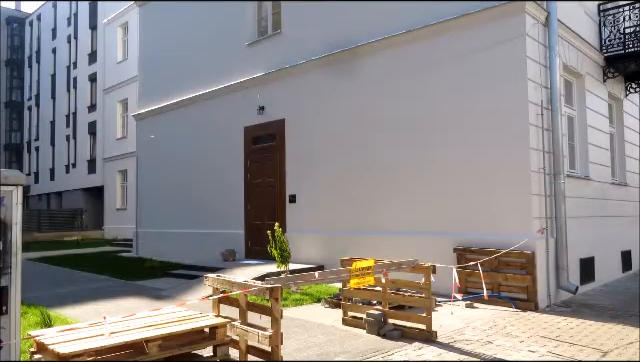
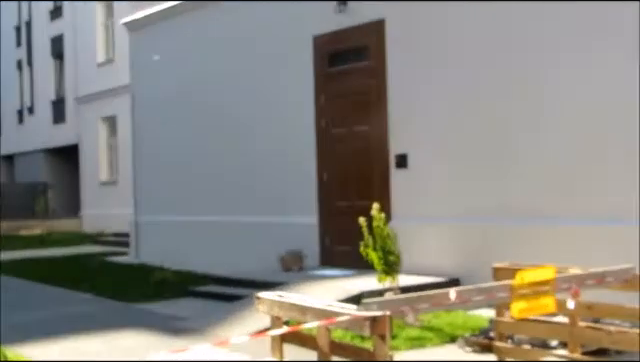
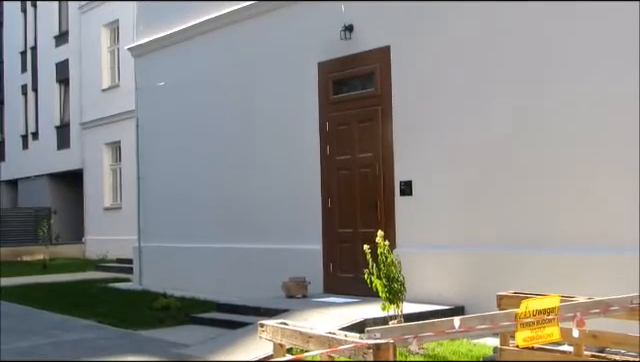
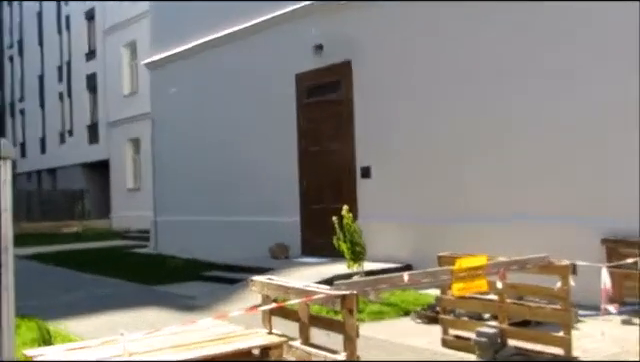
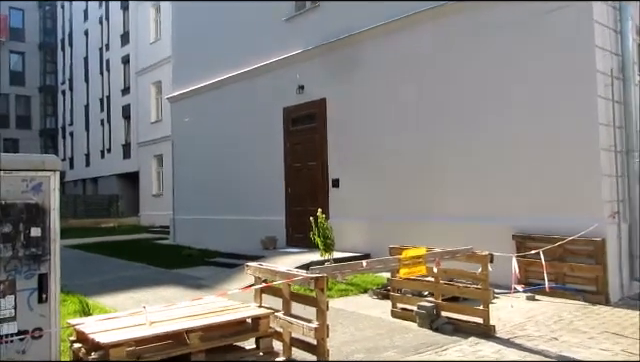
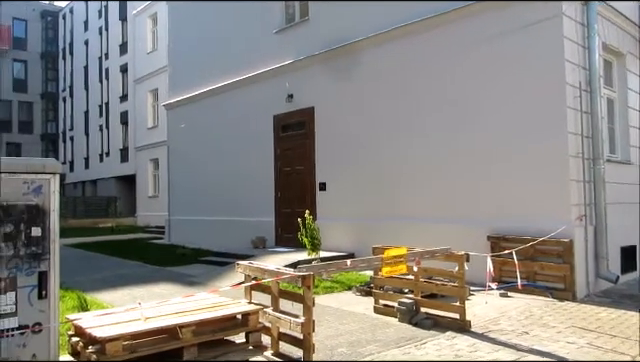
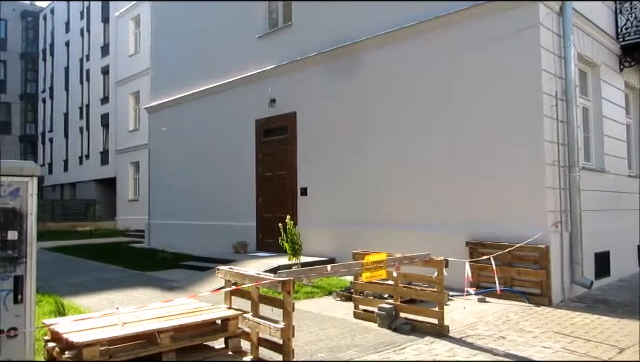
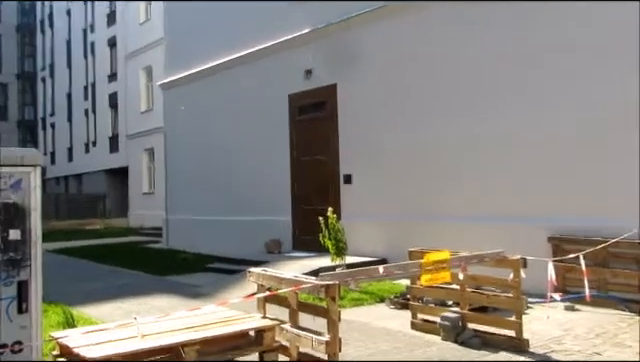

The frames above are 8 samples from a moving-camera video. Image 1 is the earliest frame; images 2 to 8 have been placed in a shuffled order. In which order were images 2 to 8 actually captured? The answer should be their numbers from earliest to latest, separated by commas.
7, 6, 5, 8, 4, 2, 3
